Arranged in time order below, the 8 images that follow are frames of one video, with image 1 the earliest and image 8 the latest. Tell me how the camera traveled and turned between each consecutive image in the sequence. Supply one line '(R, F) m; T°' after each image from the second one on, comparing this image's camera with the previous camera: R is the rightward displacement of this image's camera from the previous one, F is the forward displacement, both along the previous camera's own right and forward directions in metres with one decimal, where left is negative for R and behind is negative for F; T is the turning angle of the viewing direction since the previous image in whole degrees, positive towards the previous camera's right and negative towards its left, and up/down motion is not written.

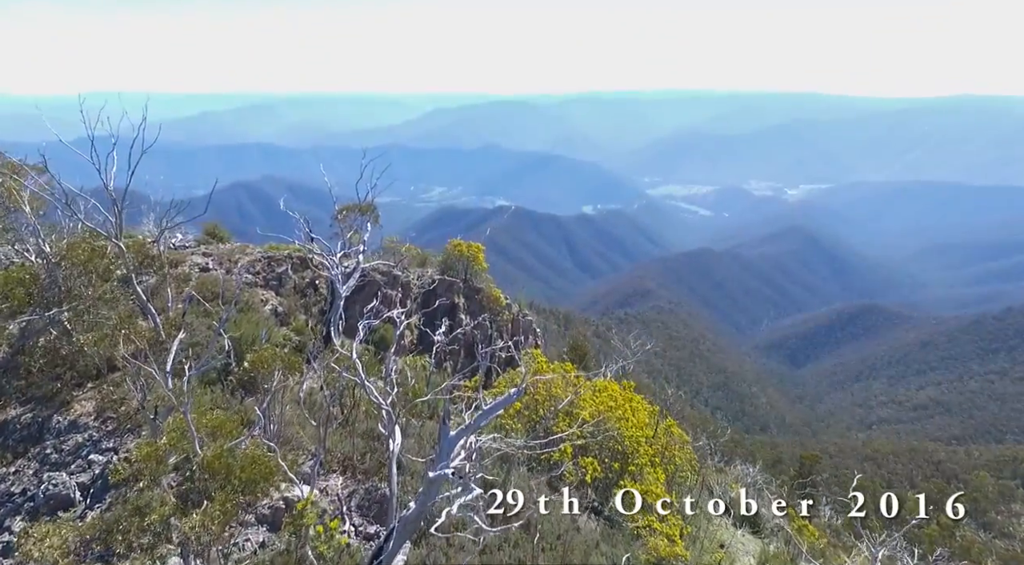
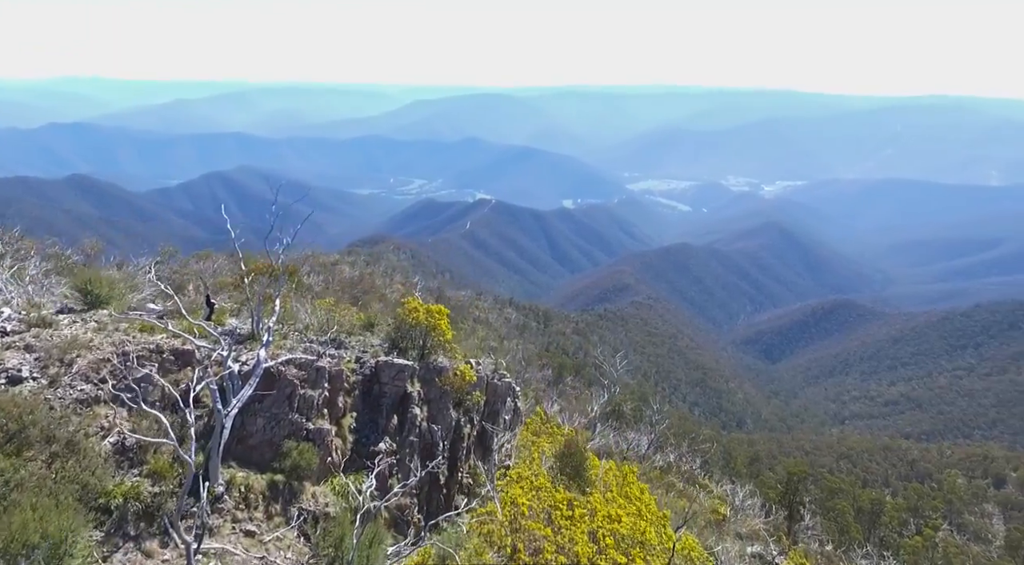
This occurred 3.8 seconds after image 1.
(0.0, +1.8) m; +1°
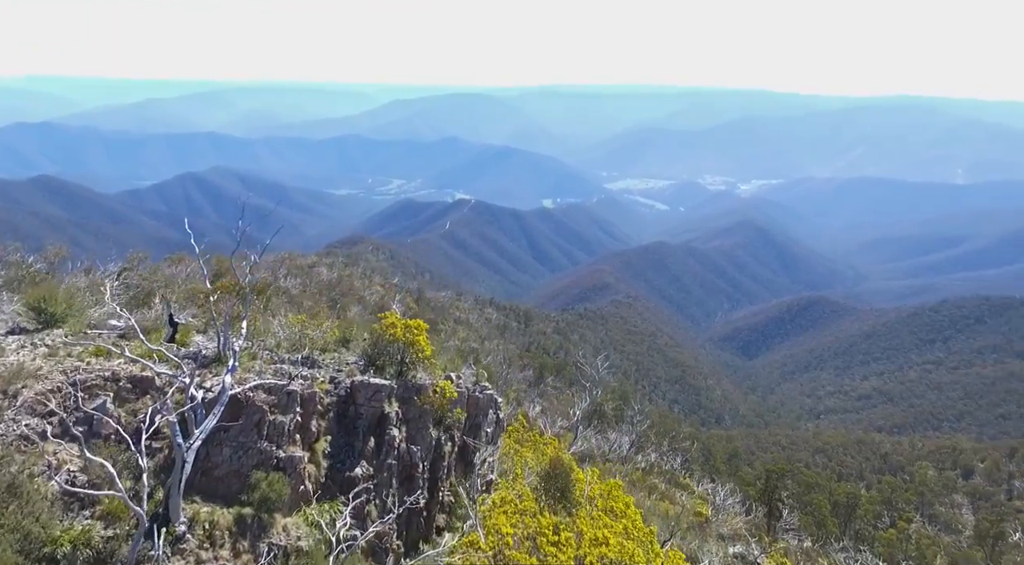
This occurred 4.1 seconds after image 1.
(0.0, +0.7) m; +1°
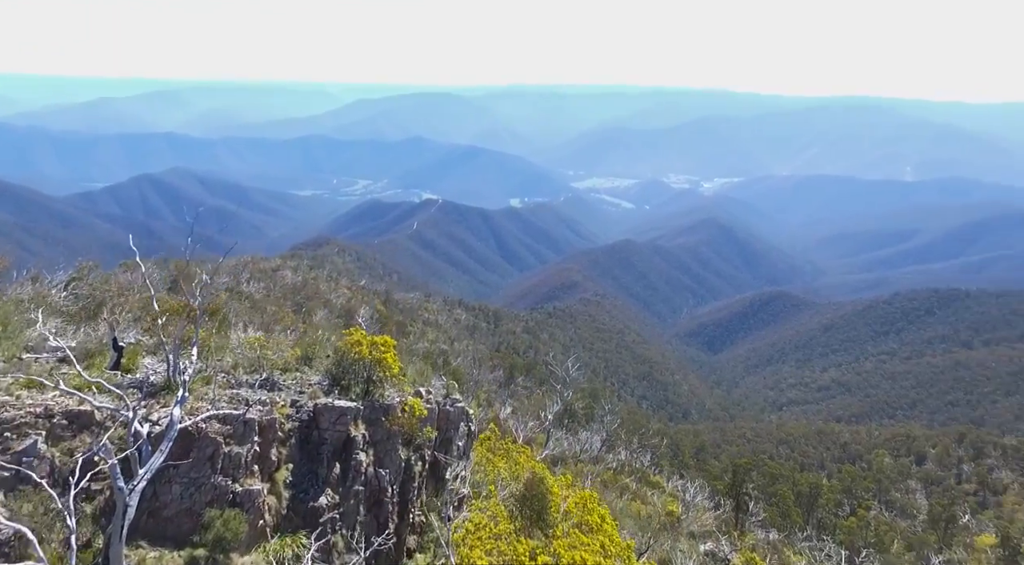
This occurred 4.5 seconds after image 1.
(-0.1, +0.7) m; +2°
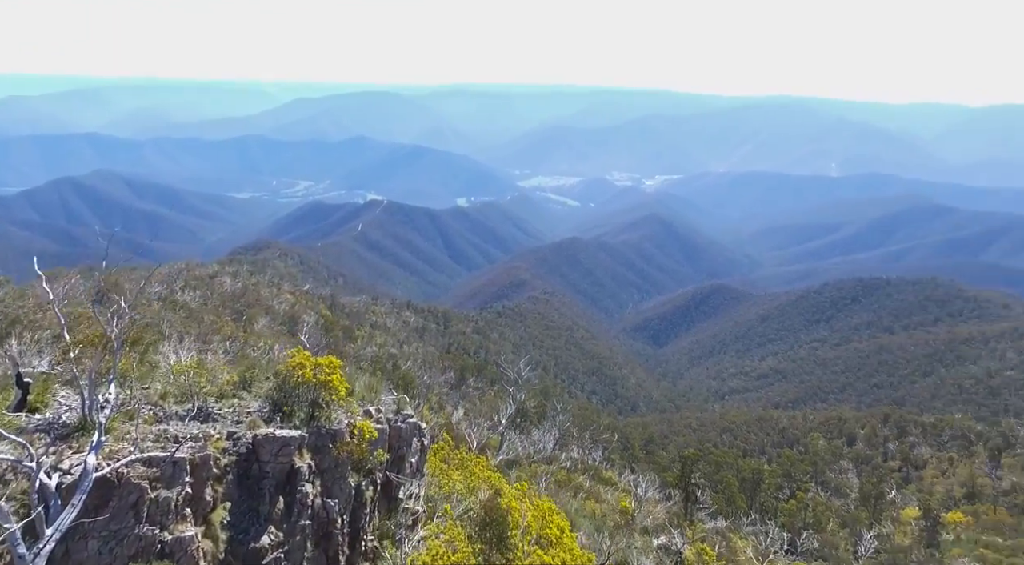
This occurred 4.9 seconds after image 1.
(0.0, +1.4) m; +3°
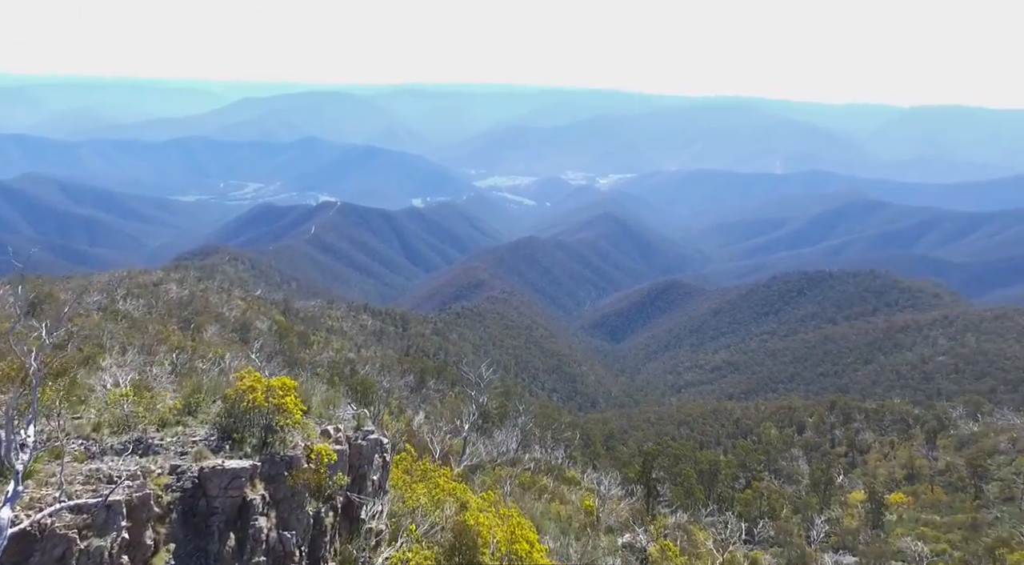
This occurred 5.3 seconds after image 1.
(-0.2, +1.6) m; +3°
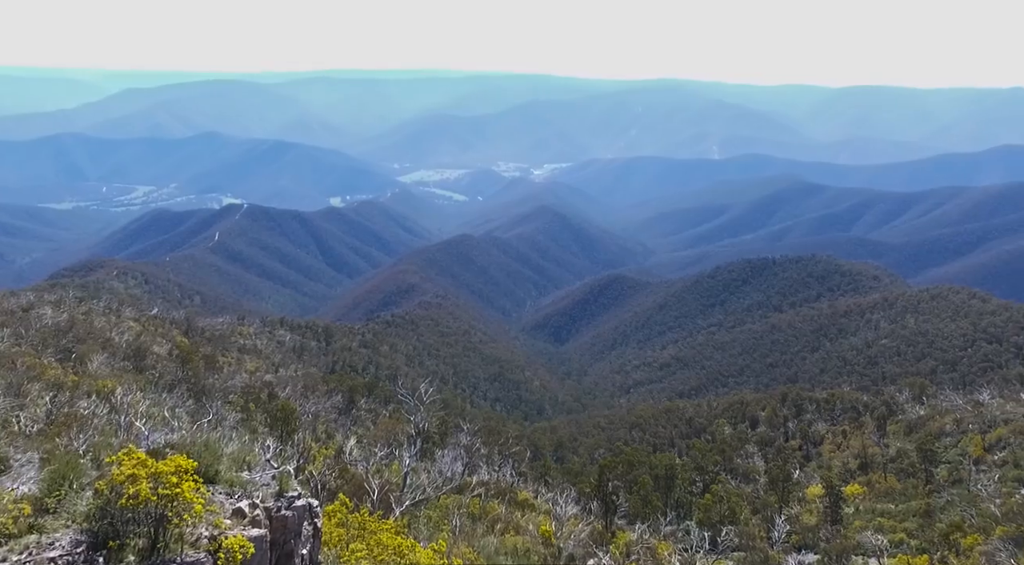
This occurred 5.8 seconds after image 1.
(-0.5, +13.4) m; +4°
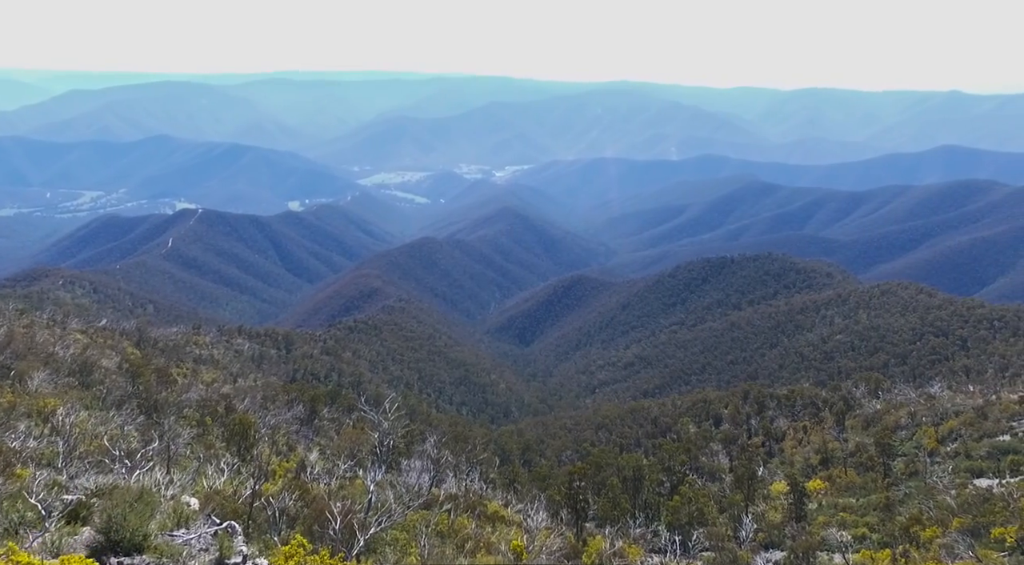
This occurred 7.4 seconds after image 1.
(-0.4, +3.8) m; +2°
